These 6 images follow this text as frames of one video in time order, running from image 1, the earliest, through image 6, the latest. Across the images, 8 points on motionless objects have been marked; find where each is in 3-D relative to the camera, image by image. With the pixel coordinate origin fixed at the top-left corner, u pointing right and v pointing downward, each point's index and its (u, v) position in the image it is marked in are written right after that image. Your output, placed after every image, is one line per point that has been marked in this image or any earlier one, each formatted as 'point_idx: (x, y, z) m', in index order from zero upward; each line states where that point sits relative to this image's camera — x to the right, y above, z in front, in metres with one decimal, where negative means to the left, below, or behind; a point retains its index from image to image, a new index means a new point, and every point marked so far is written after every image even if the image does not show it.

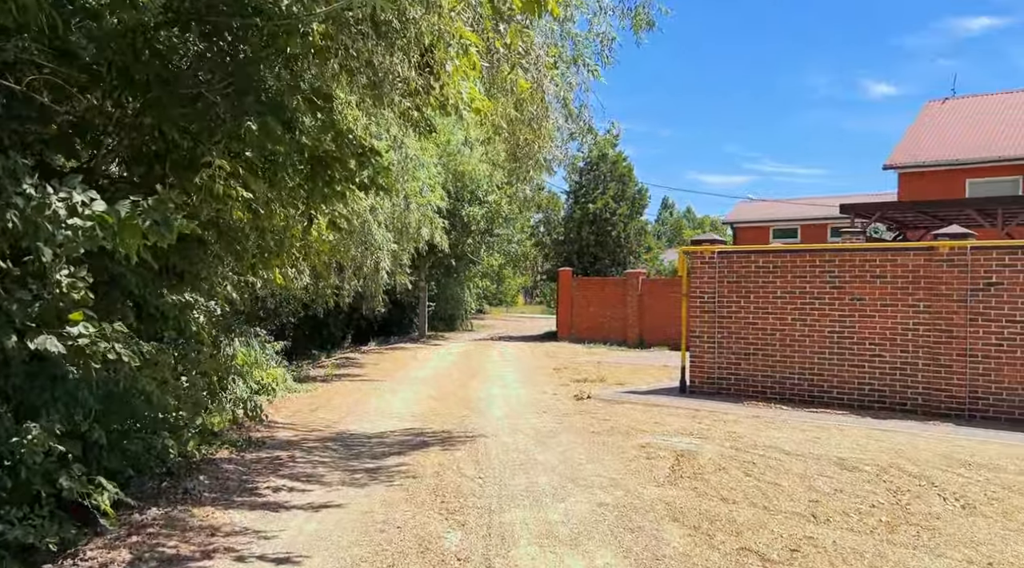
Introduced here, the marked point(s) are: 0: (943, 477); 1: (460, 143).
0: (+3.5, -1.6, +7.3) m
1: (-1.2, +3.5, +20.1) m
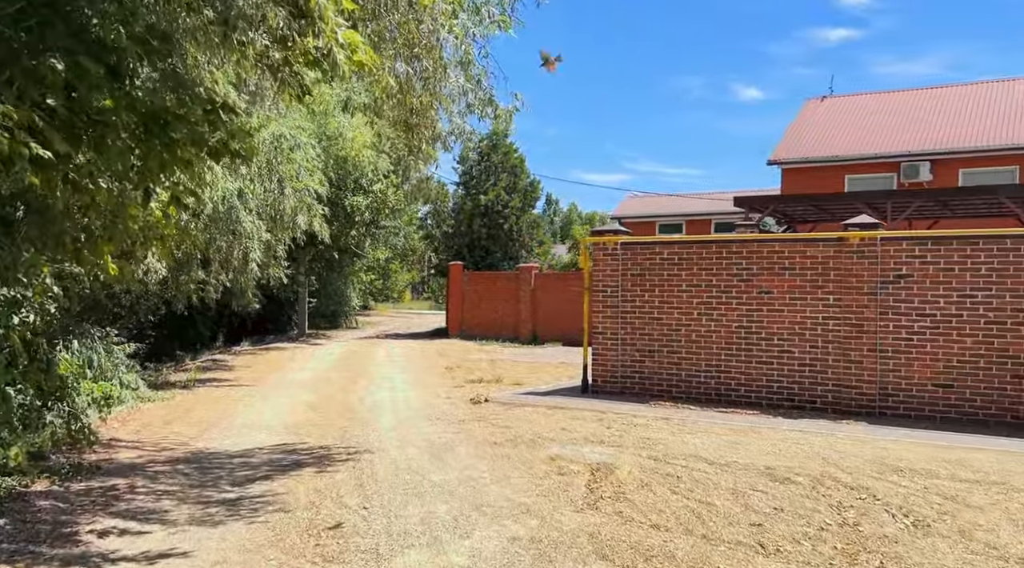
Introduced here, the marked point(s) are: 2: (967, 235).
0: (+2.7, -1.5, +6.6) m
1: (-3.6, +3.6, +18.7) m
2: (+5.0, +0.5, +9.7) m
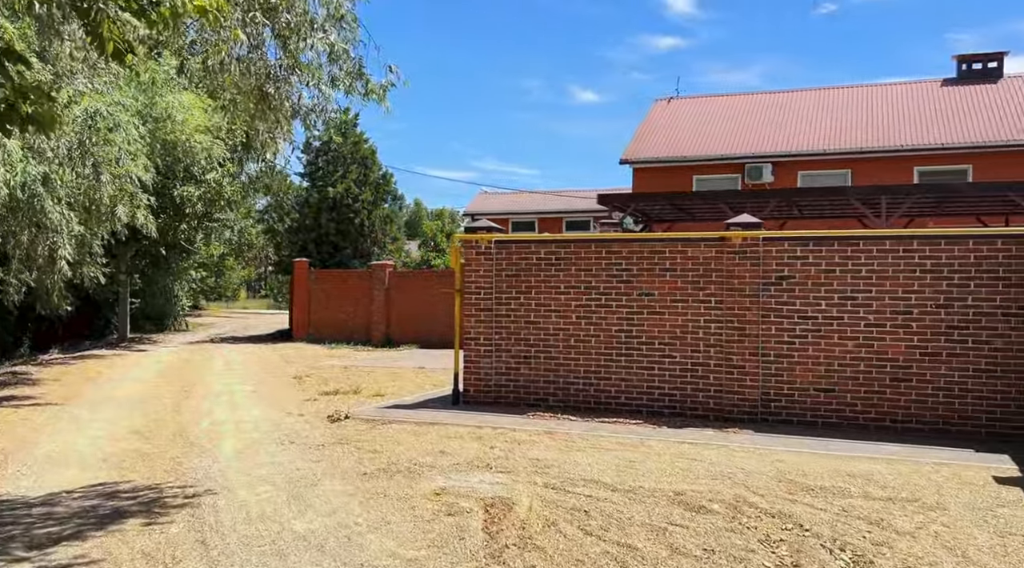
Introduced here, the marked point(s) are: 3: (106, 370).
0: (+1.9, -1.5, +6.0) m
1: (-6.5, +3.6, +16.7) m
2: (+3.6, +0.5, +9.5) m
3: (-7.1, -1.5, +15.4) m
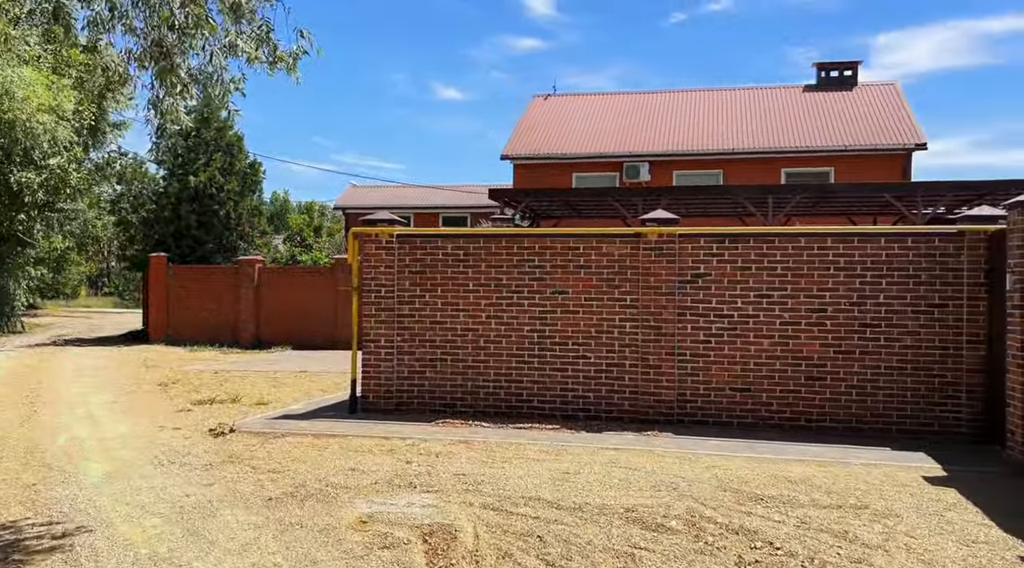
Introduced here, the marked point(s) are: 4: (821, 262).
0: (+1.6, -1.5, +5.6) m
1: (-8.4, +3.7, +14.9) m
2: (+2.6, +0.6, +9.3) m
3: (-8.9, -1.5, +13.5) m
4: (+3.2, +0.2, +9.1) m
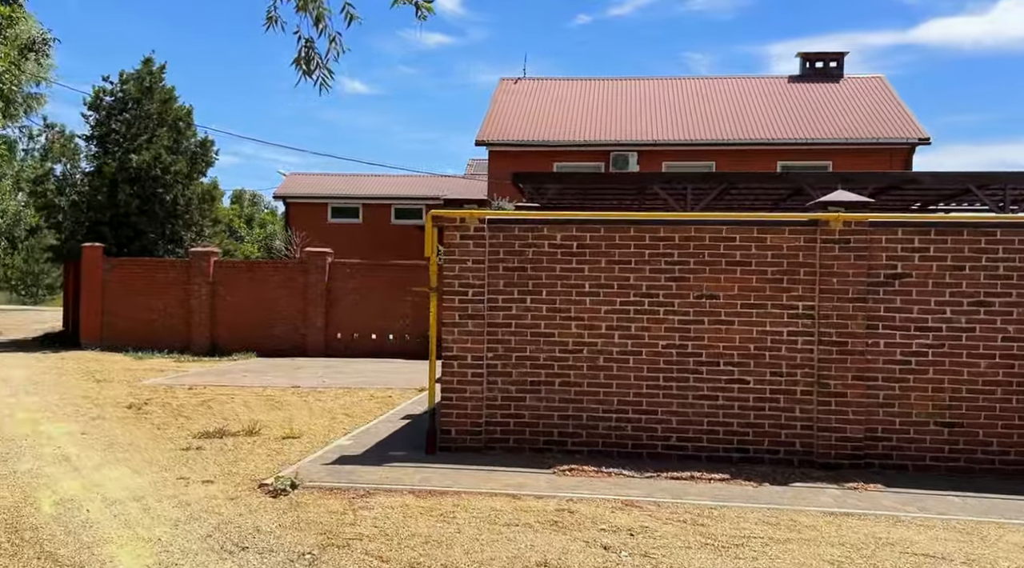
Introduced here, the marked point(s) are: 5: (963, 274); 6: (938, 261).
0: (+3.1, -1.6, +3.6) m
1: (-7.7, +3.8, +11.7) m
2: (+3.9, +0.5, +7.3) m
3: (-8.0, -1.4, +10.3) m
4: (+4.4, +0.2, +7.2) m
5: (+3.7, +0.1, +7.3) m
6: (+3.5, +0.2, +7.4) m
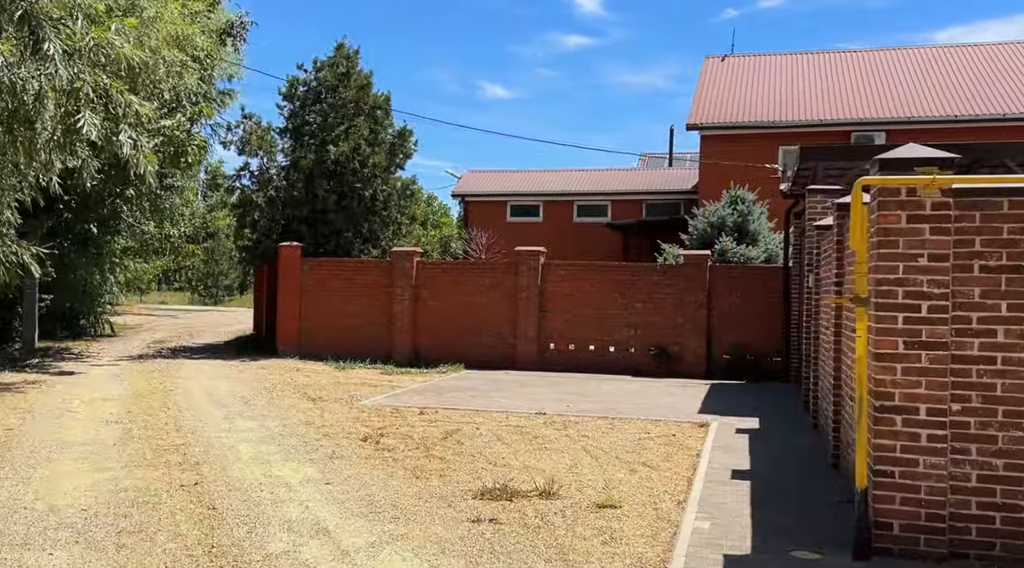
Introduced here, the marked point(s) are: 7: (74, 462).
0: (+5.2, -1.7, +0.1) m
1: (-4.1, +3.7, +10.0) m
2: (+6.5, +0.4, +3.7) m
3: (-4.7, -1.4, +8.6) m
4: (+7.1, +0.1, +3.6) m
5: (+6.4, 0.0, +3.8) m
6: (+6.2, +0.1, +3.8) m
7: (-3.9, -1.4, +7.9) m
